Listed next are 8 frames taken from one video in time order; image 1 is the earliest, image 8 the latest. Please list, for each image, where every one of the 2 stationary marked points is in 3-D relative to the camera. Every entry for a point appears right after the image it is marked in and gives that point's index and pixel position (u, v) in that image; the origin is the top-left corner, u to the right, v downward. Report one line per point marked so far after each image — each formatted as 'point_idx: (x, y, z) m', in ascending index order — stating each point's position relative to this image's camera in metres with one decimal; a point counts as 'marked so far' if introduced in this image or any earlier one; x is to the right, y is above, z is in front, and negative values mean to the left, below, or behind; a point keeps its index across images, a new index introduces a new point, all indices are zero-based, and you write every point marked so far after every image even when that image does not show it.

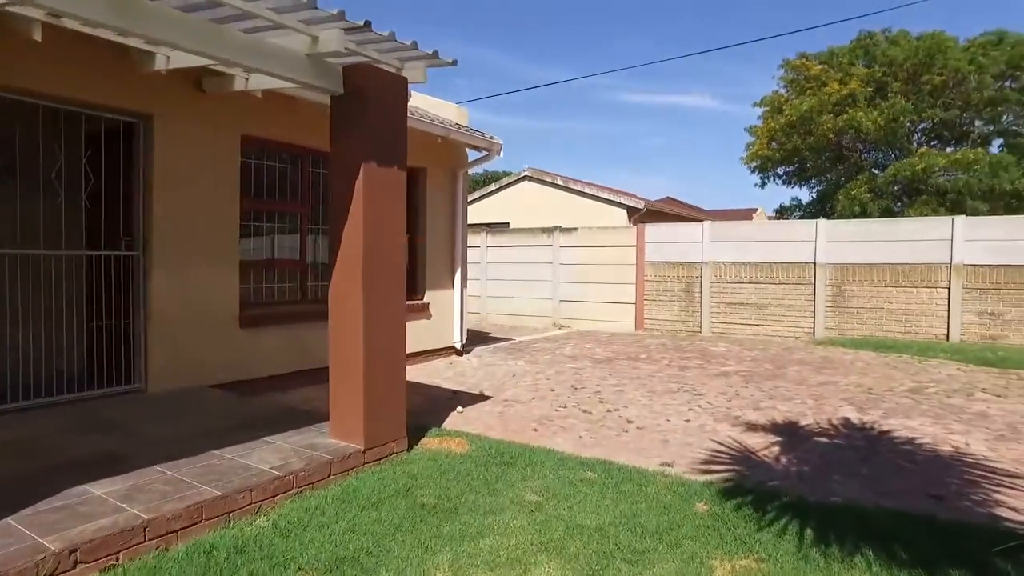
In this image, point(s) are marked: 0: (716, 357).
0: (+3.1, -1.1, +10.2) m
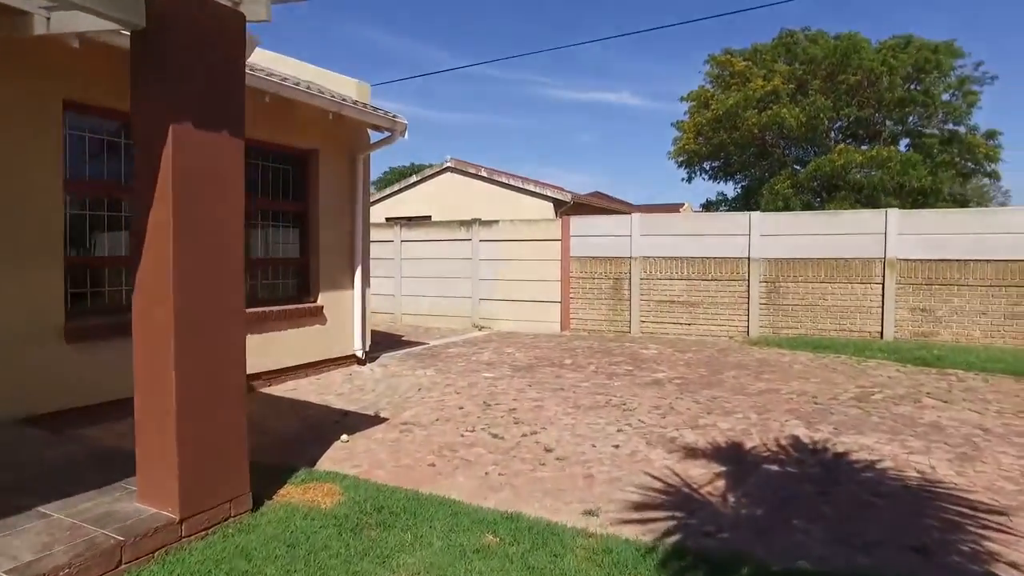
0: (+1.9, -1.1, +9.4) m
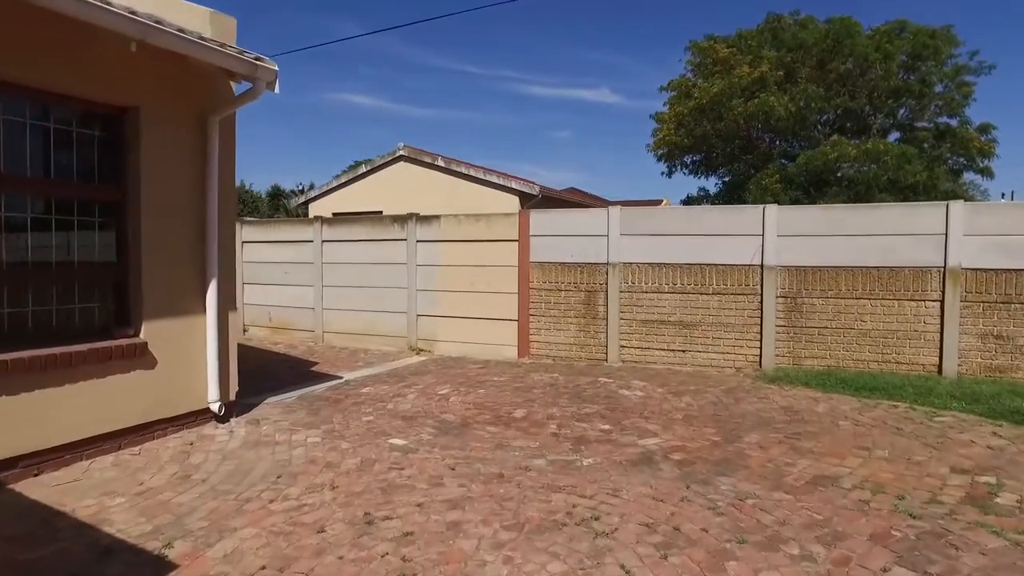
0: (+1.2, -1.3, +6.7) m
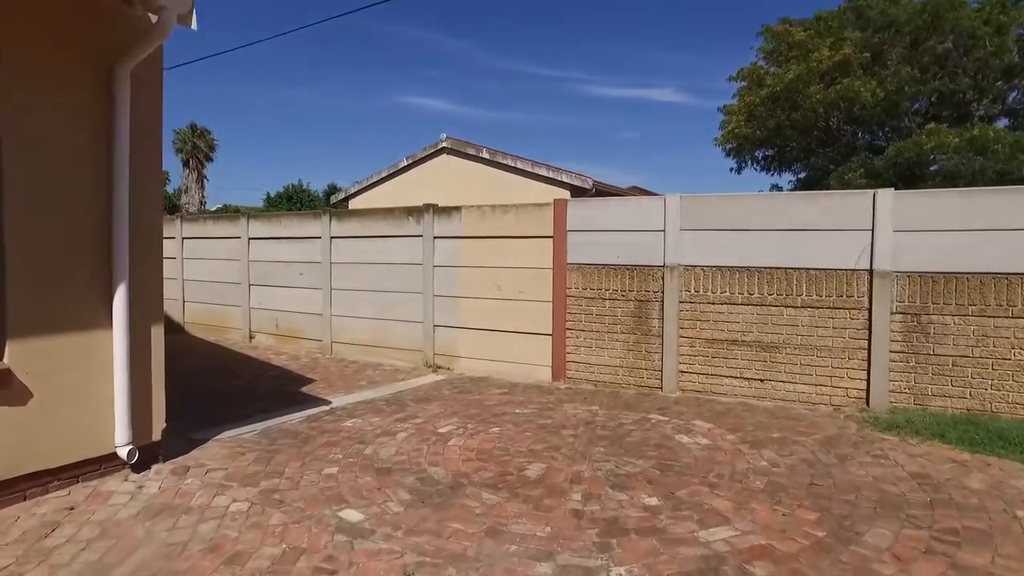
0: (+1.2, -1.4, +4.7) m
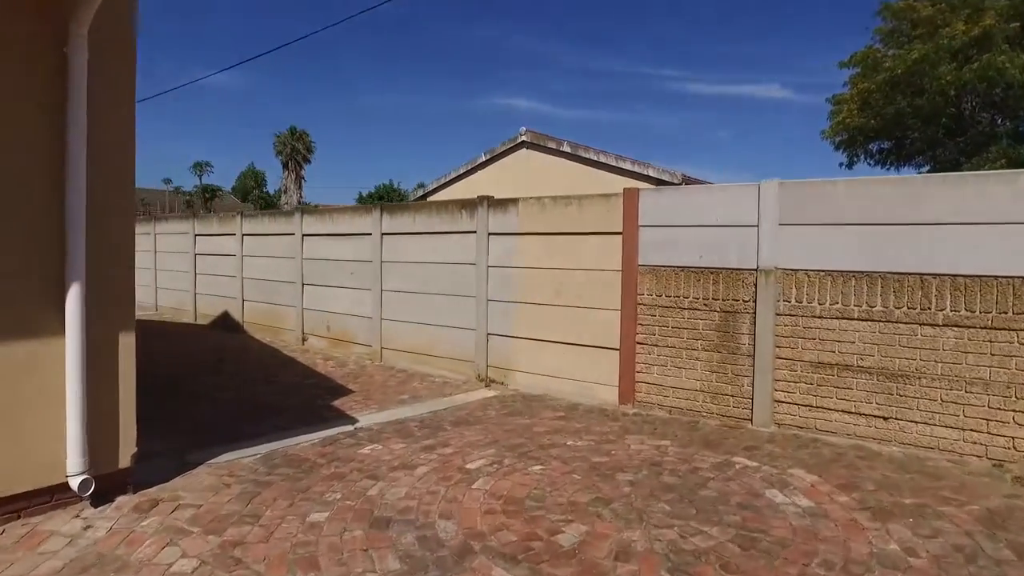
0: (+1.4, -1.4, +3.4) m
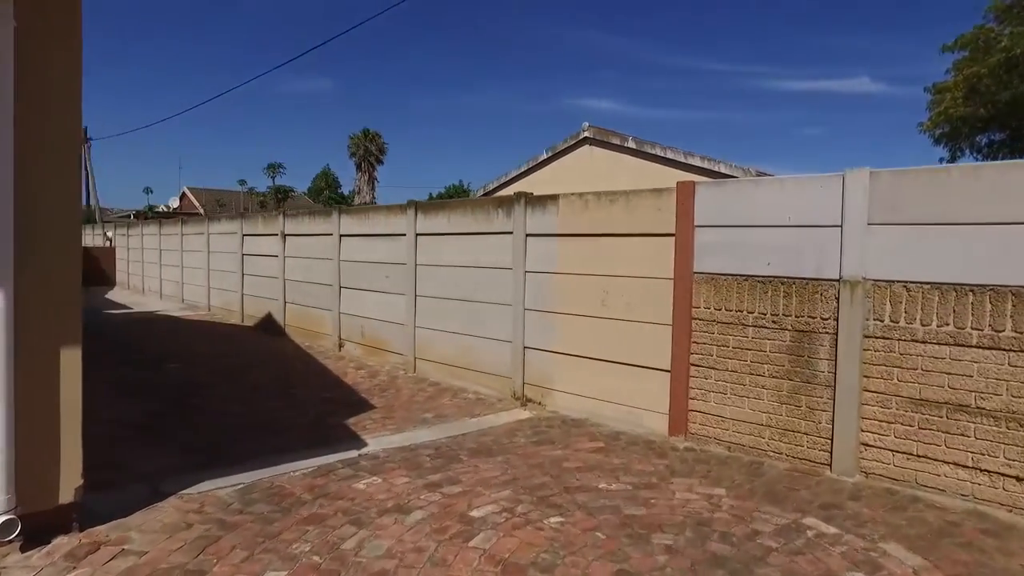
0: (+1.2, -1.5, +2.3) m
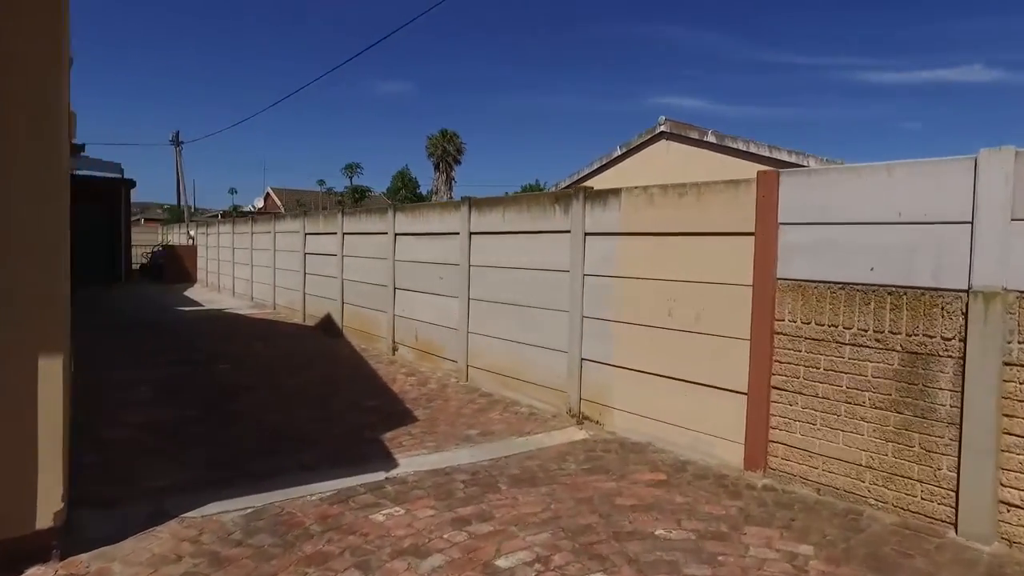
0: (+1.2, -1.6, +1.5) m
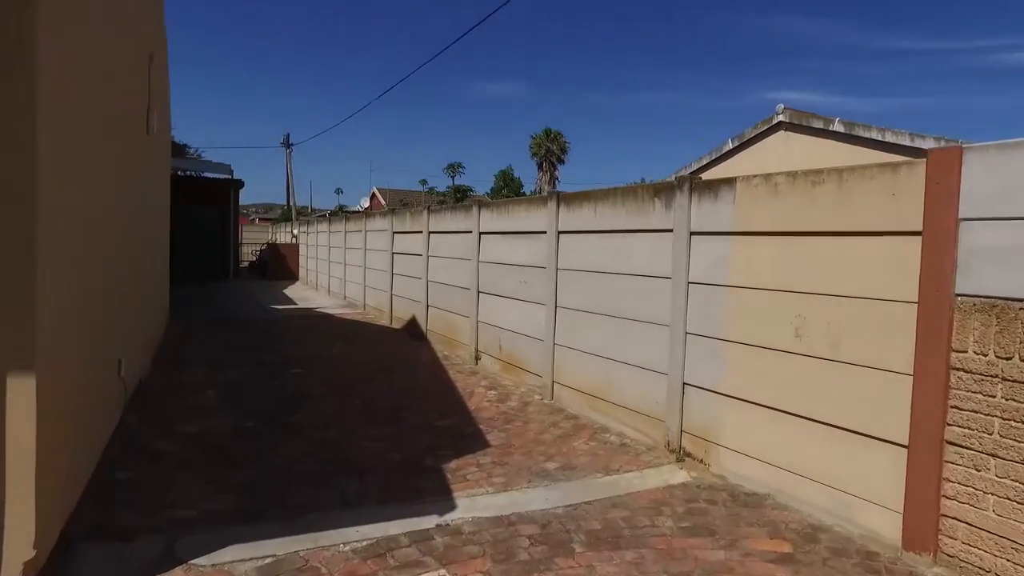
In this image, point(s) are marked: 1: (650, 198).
0: (+1.1, -1.6, +0.4) m
1: (+1.2, +0.8, +5.7) m
